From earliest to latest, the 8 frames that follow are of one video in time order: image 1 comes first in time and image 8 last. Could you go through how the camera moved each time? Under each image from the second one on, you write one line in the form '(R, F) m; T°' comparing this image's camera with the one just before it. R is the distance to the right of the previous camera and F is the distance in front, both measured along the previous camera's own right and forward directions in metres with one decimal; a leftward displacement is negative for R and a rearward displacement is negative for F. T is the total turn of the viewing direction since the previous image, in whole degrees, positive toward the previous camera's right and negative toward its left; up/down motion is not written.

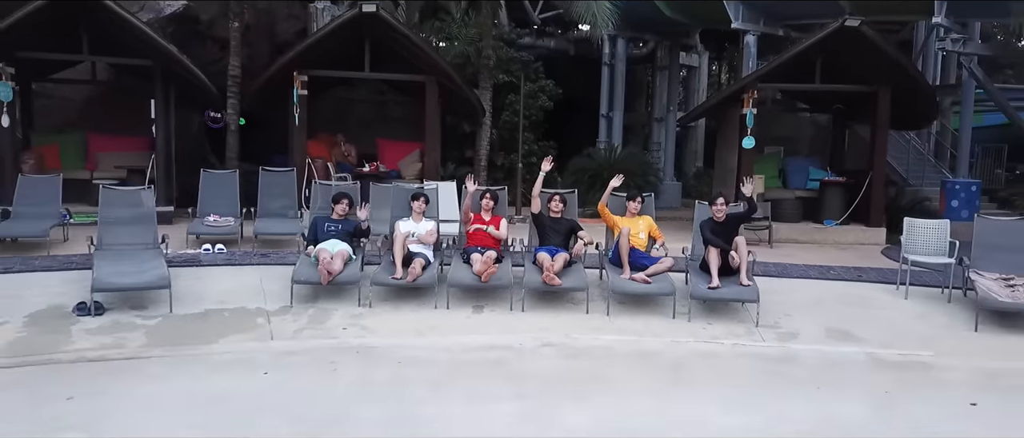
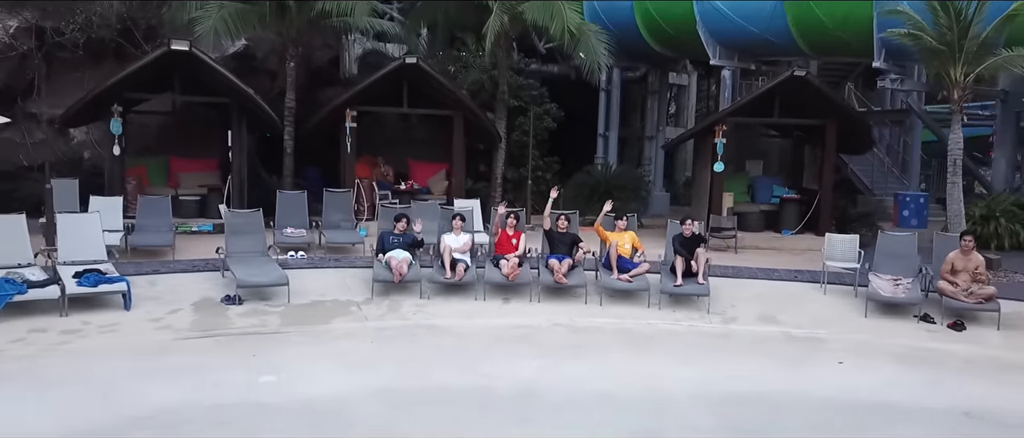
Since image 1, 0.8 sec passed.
(-0.2, -2.2) m; 0°
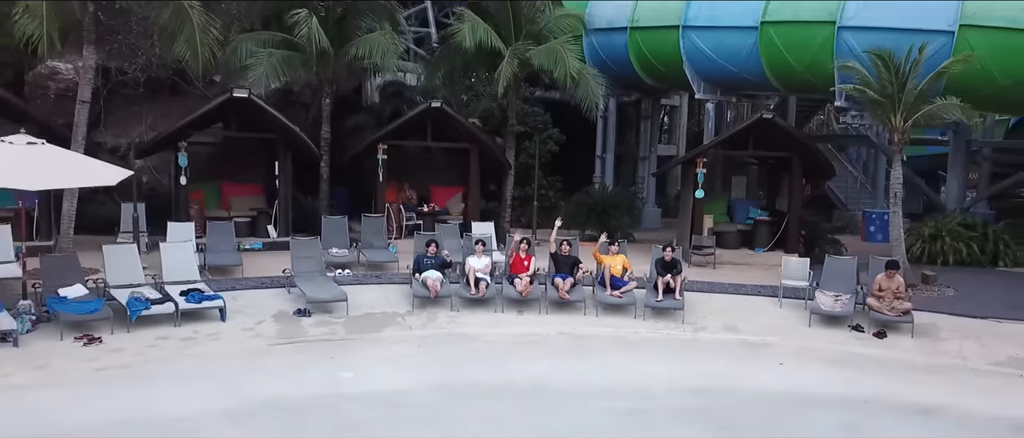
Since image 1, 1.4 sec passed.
(-0.2, -1.9) m; 0°
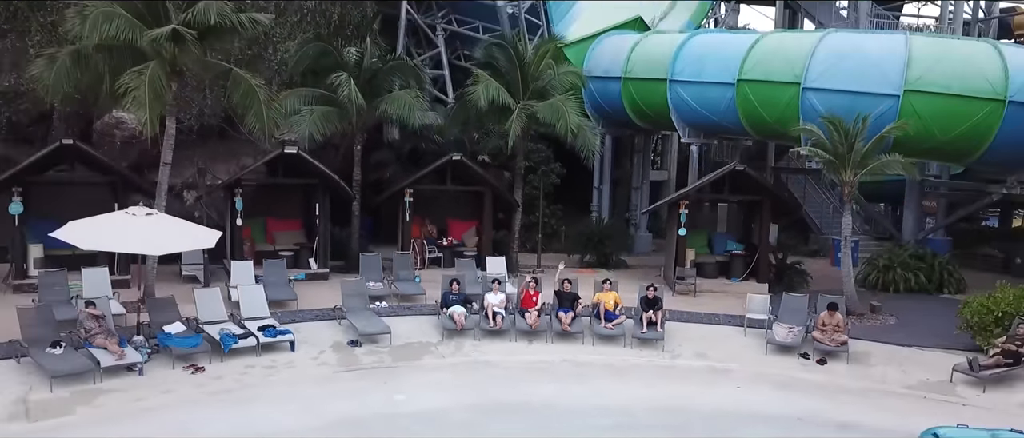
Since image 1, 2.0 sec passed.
(-0.2, -2.2) m; 0°
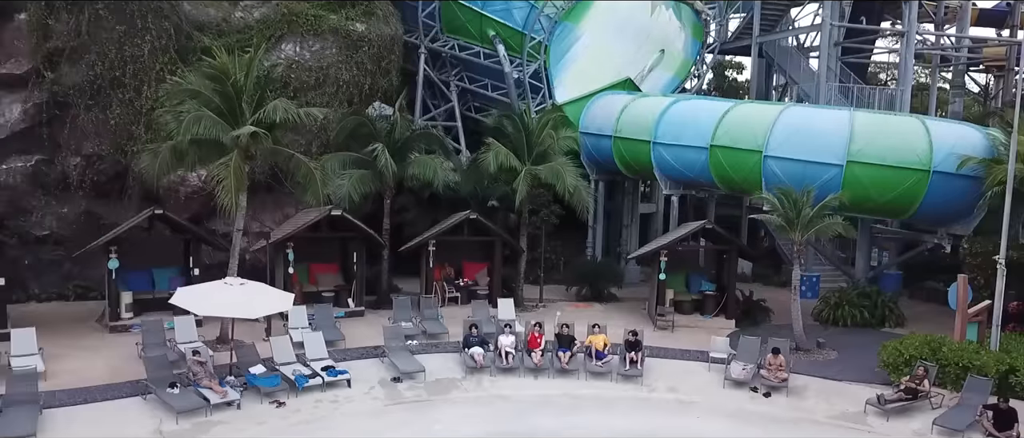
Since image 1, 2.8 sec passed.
(-0.2, -3.0) m; 0°
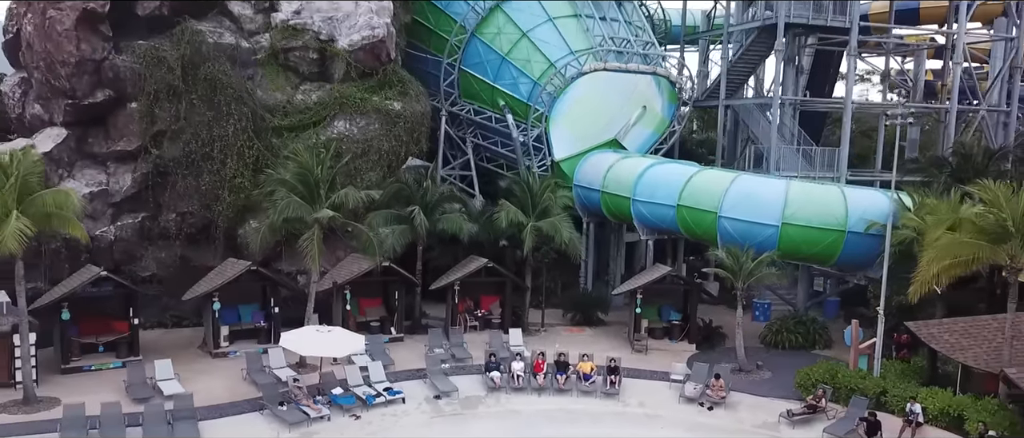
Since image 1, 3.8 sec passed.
(-0.3, -5.1) m; 0°
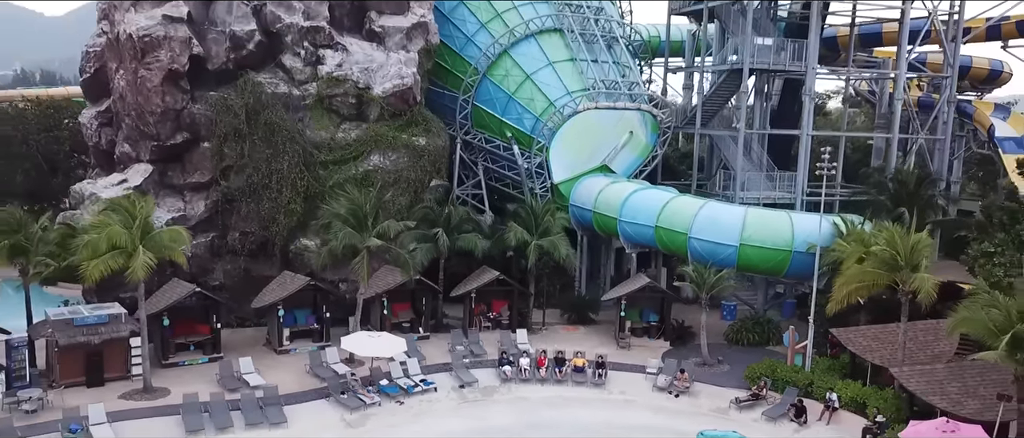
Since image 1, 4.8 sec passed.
(-0.4, -5.1) m; 0°
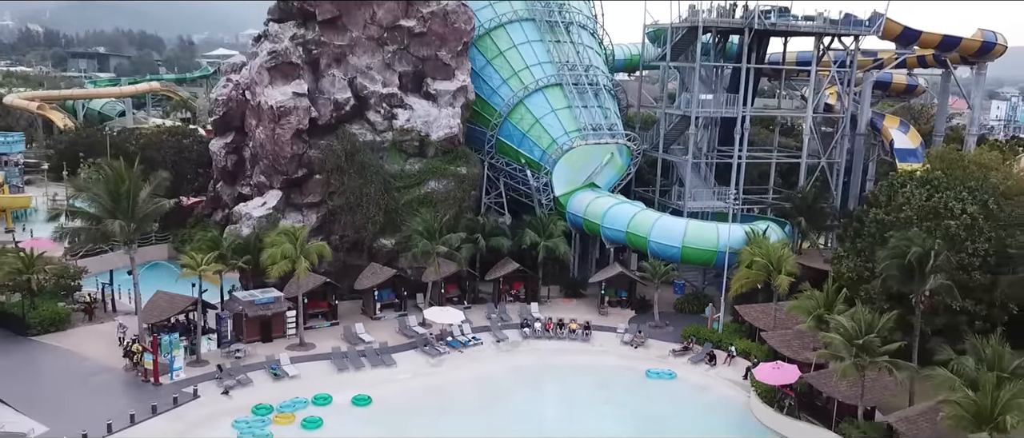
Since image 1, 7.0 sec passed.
(-1.4, -13.2) m; +1°
